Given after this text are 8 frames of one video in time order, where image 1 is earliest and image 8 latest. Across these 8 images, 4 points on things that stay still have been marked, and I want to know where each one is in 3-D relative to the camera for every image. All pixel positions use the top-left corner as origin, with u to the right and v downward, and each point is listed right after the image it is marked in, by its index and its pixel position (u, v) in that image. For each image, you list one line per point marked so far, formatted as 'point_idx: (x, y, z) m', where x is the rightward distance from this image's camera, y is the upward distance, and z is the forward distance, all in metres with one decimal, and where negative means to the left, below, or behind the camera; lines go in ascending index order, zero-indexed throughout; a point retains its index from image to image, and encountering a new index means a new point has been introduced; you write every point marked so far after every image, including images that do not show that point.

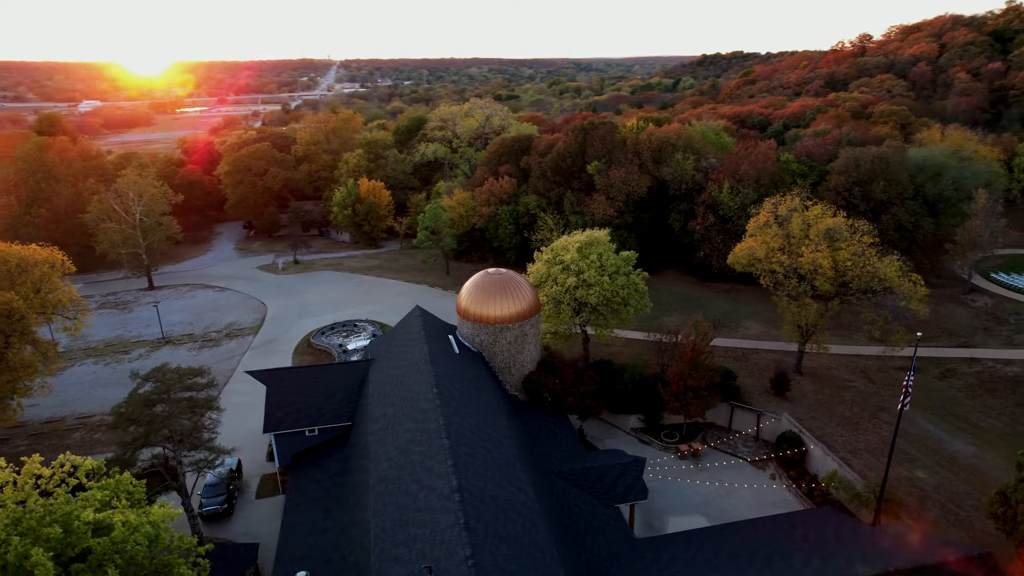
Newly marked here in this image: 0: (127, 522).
0: (-8.7, -5.3, +14.4) m
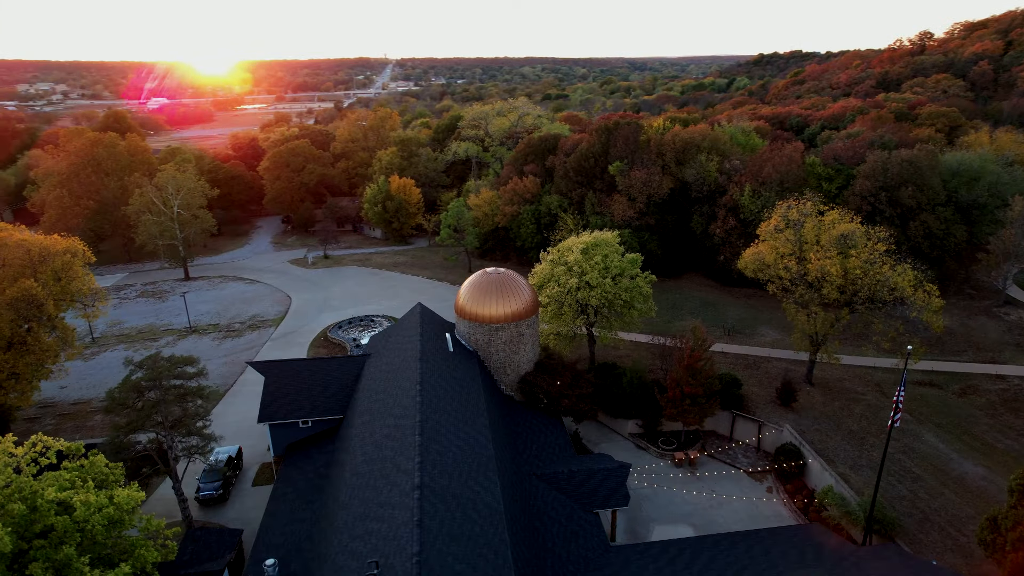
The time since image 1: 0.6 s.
0: (-9.9, -5.0, +15.1) m
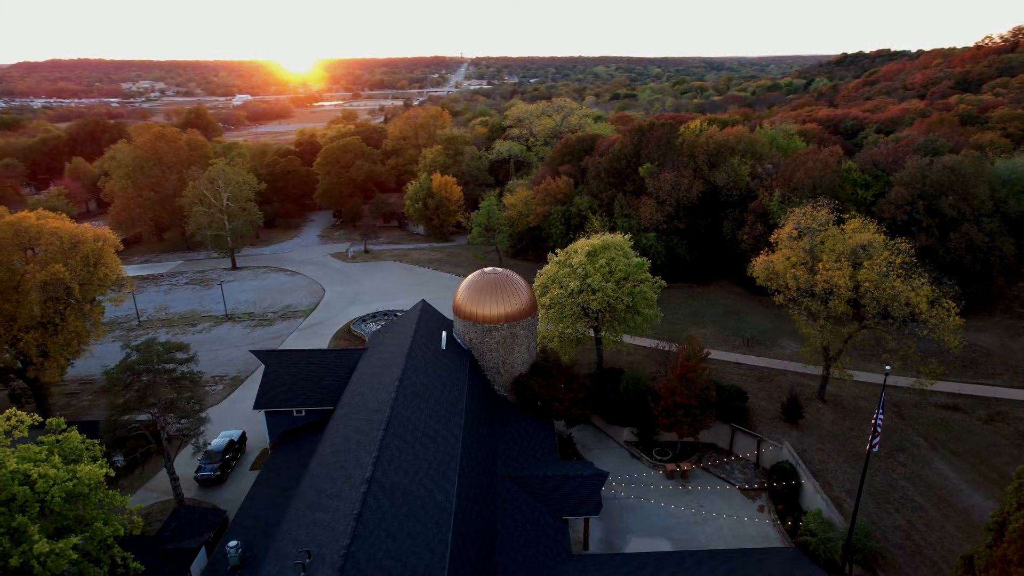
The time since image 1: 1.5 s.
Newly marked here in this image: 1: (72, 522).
0: (-11.6, -4.7, +16.1) m
1: (-11.4, -6.1, +16.9) m
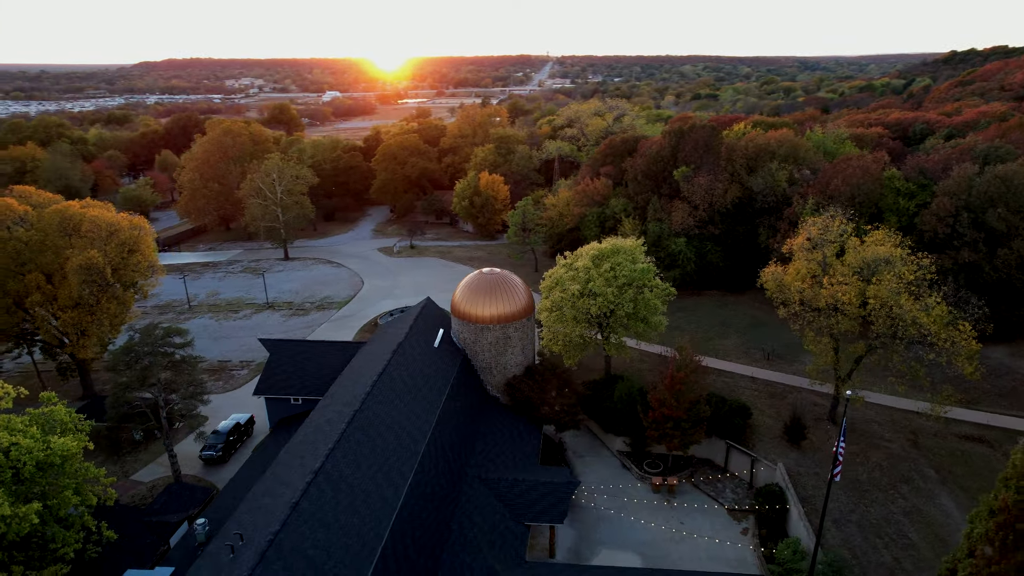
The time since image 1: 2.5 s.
0: (-13.3, -4.2, +17.5) m
1: (-13.1, -5.6, +18.2) m
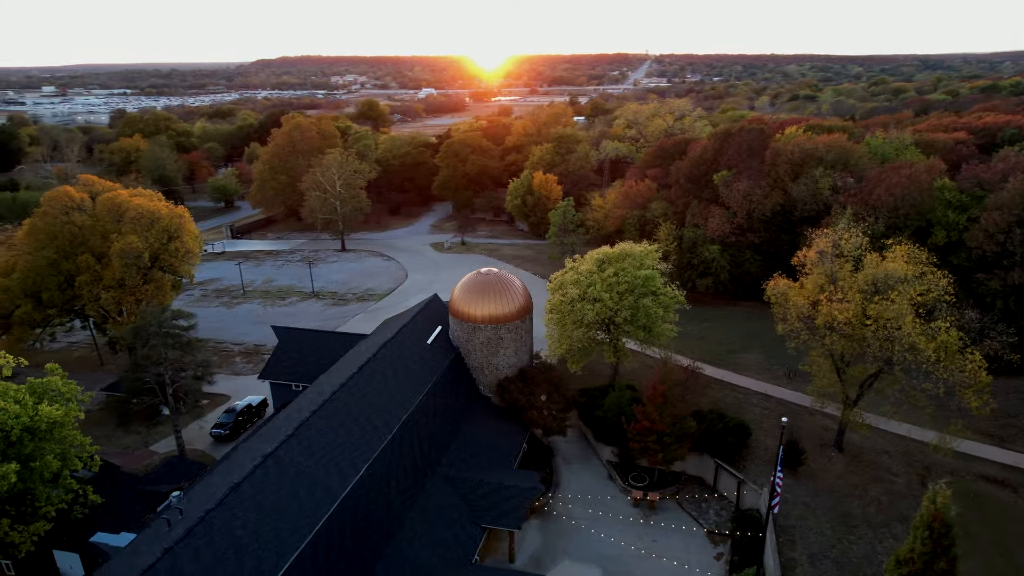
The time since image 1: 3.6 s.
0: (-15.0, -3.6, +19.4) m
1: (-14.8, -5.0, +20.0) m
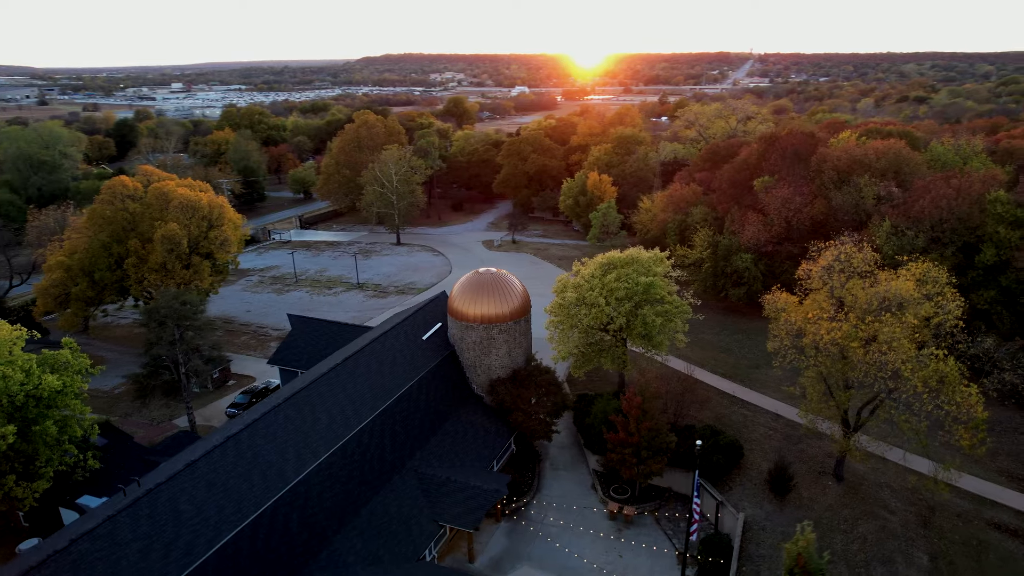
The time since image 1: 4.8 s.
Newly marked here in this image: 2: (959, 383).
0: (-16.4, -2.9, +21.4) m
1: (-16.2, -4.3, +22.0) m
2: (+13.0, -2.8, +18.8) m
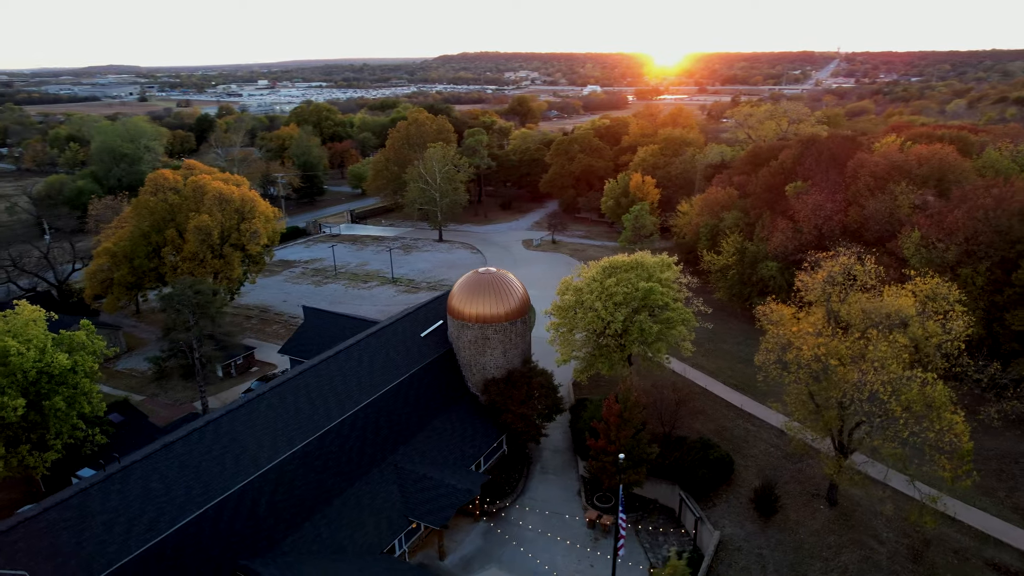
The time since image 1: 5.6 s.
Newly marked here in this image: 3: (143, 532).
0: (-17.2, -2.4, +23.1) m
1: (-17.0, -3.8, +23.7) m
2: (+11.7, -3.3, +17.4) m
3: (-10.0, -6.6, +17.7) m
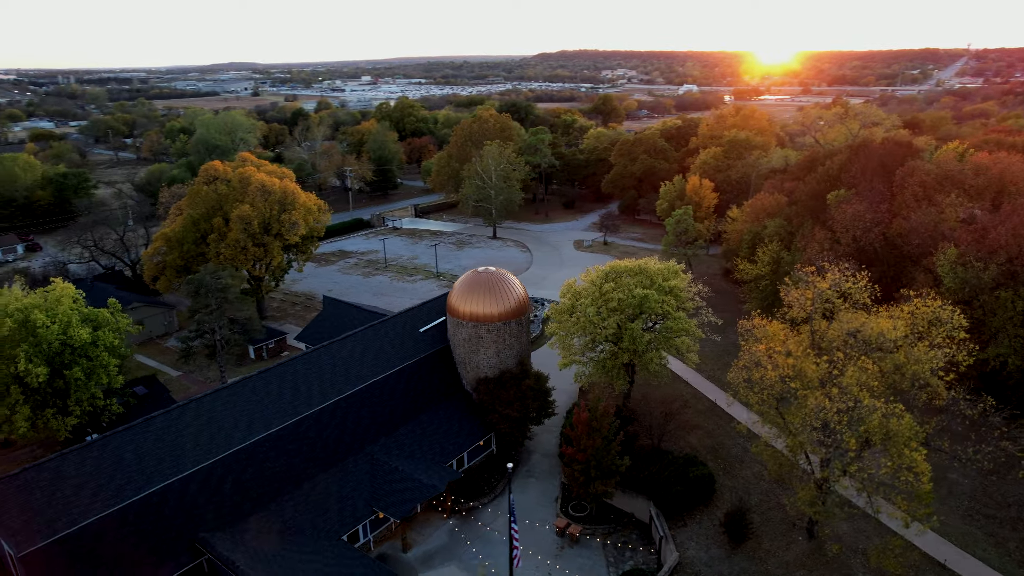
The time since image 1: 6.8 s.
0: (-18.0, -1.5, +25.4) m
1: (-17.8, -2.9, +26.0) m
2: (+9.8, -3.8, +15.9) m
3: (-11.8, -6.1, +19.1) m
